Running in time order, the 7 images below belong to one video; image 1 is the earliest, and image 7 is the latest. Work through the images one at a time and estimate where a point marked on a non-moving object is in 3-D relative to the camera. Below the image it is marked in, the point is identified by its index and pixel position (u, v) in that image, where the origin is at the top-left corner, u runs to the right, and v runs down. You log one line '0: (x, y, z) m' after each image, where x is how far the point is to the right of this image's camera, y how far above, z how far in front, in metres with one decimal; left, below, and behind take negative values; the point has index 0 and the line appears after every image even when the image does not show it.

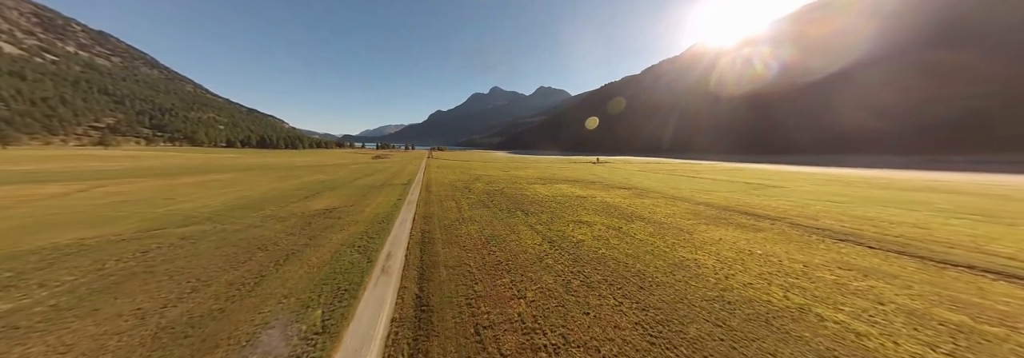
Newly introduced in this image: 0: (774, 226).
0: (+12.5, -3.5, +11.4) m
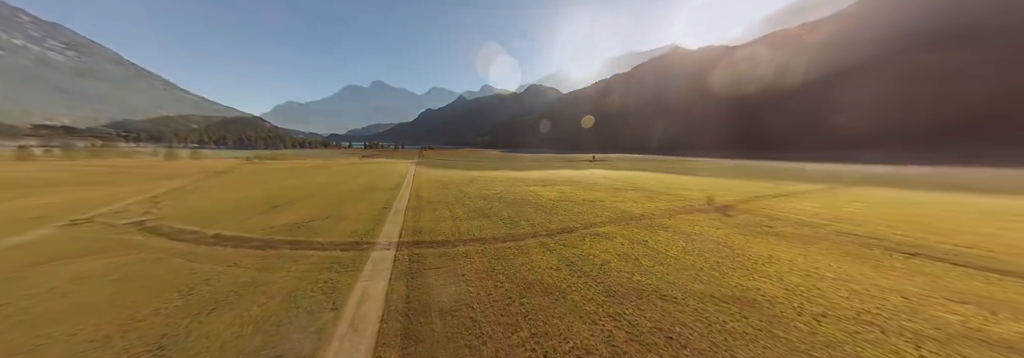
0: (+12.8, -3.6, +10.0) m
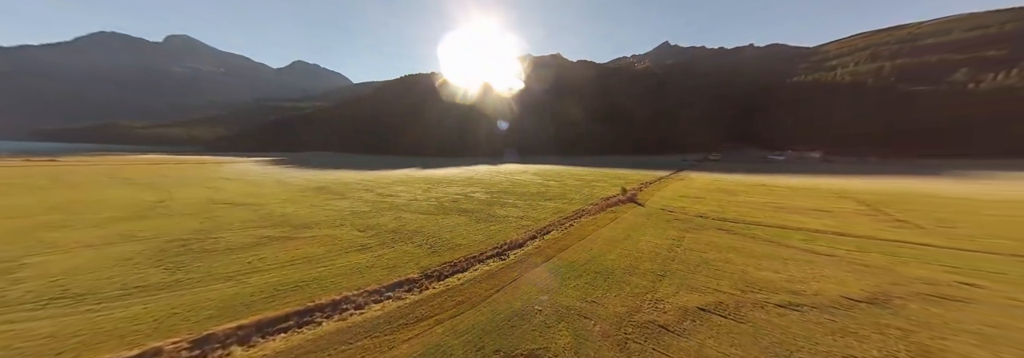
0: (+10.6, -3.2, +11.3) m
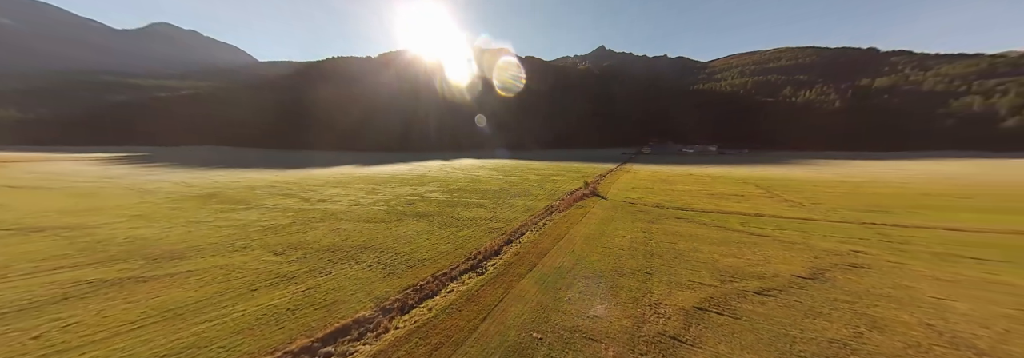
0: (+9.2, -2.8, +12.0) m
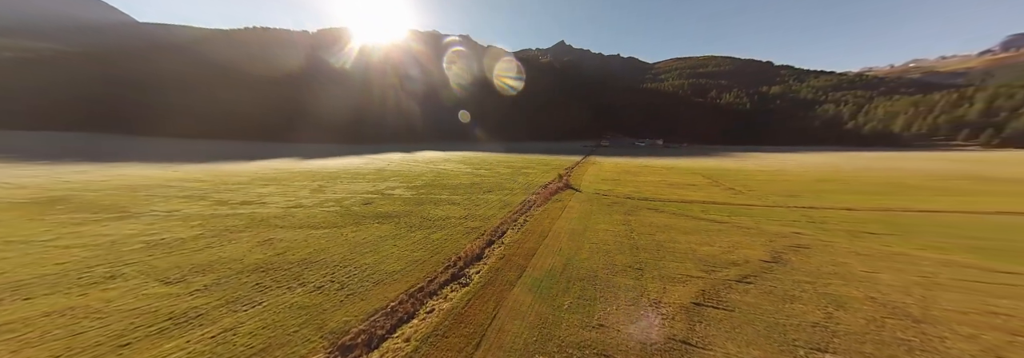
0: (+8.1, -2.4, +12.4) m
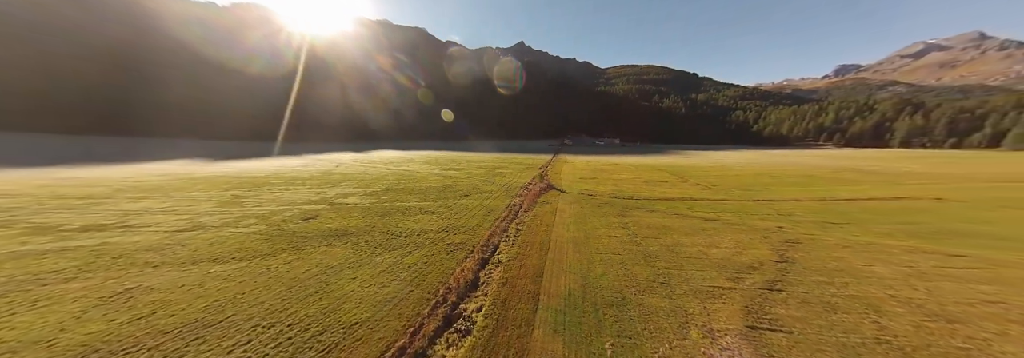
0: (+7.5, -2.2, +11.8) m
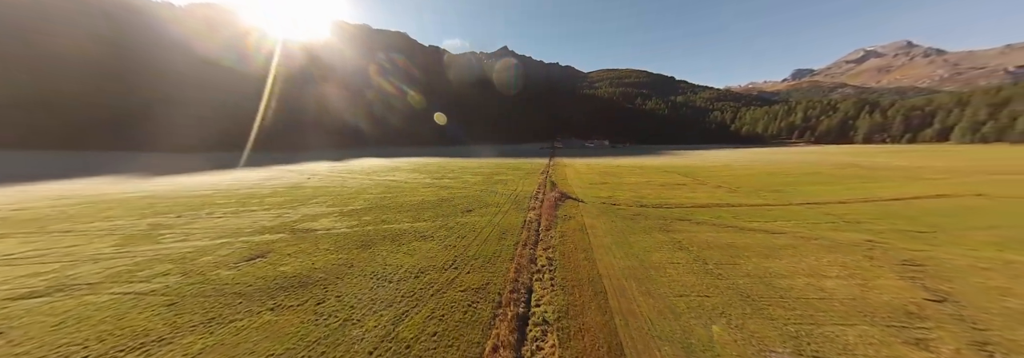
0: (+8.6, -2.5, +9.2) m
